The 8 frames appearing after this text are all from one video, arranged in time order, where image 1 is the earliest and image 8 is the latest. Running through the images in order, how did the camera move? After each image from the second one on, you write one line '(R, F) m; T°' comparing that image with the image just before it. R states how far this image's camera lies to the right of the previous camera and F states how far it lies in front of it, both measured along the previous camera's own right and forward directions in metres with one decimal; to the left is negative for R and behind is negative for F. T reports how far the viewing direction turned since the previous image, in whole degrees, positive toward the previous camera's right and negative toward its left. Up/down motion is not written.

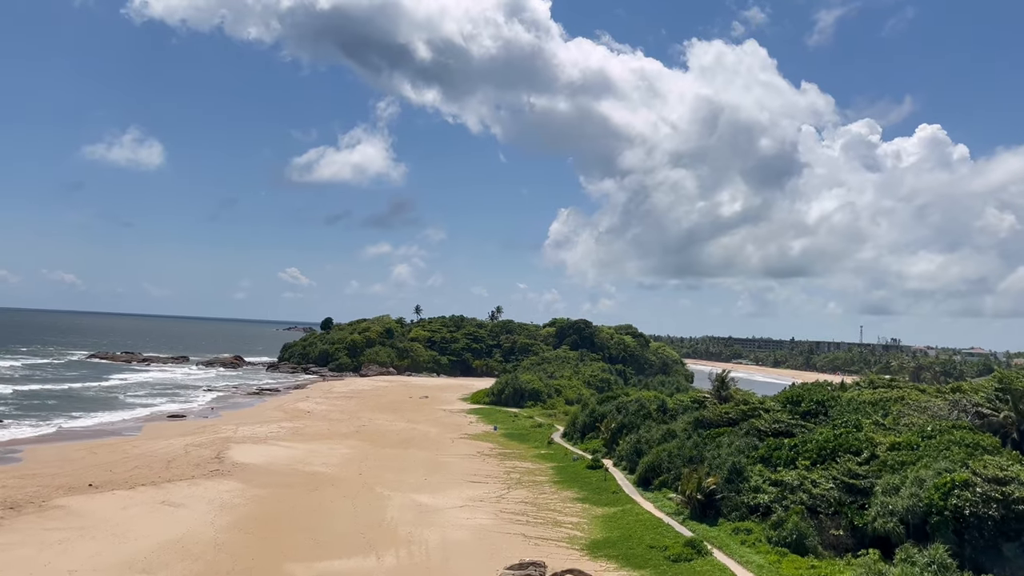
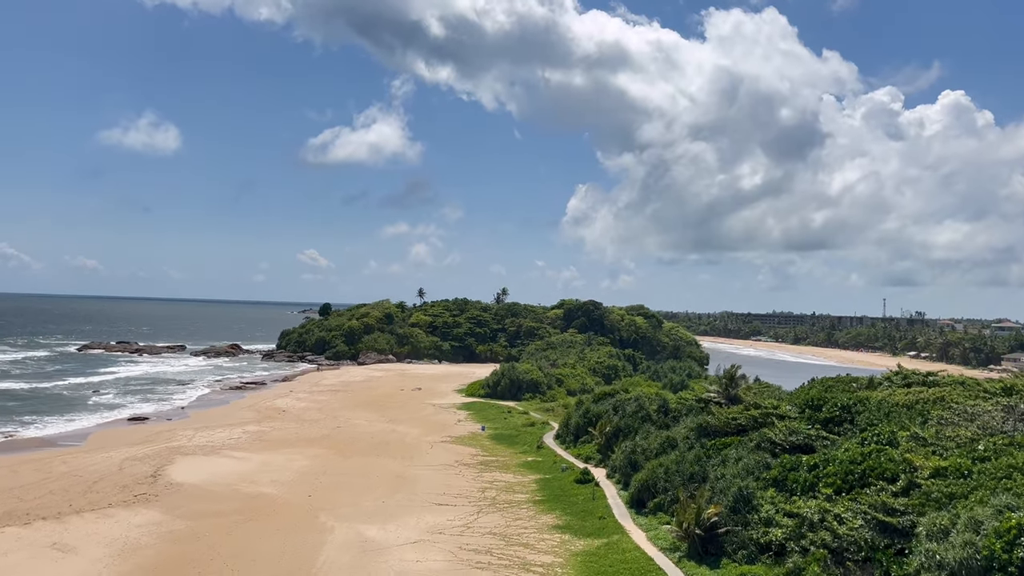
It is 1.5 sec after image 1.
(+1.5, +4.2) m; -1°
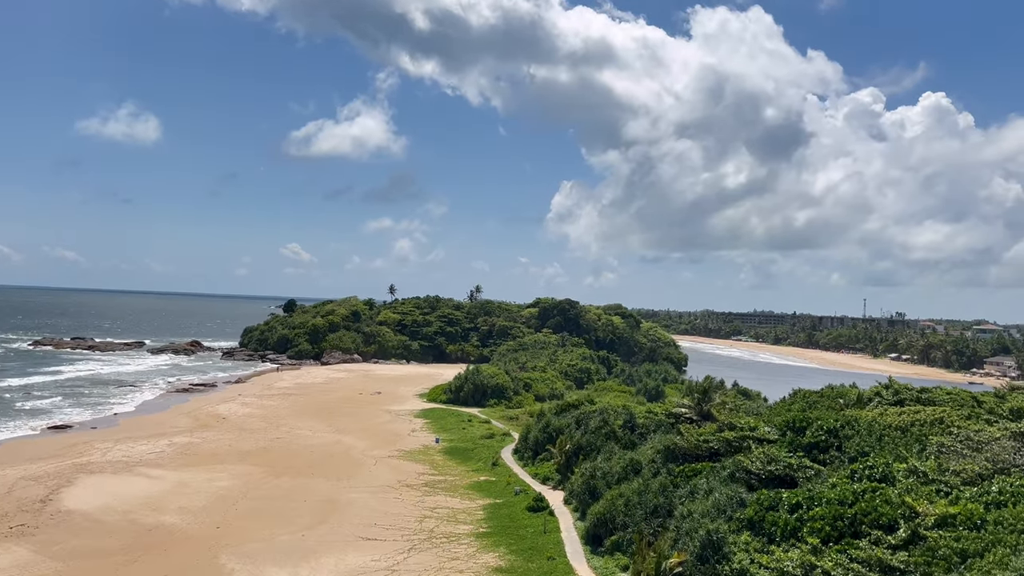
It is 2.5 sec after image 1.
(+1.1, +3.2) m; +1°
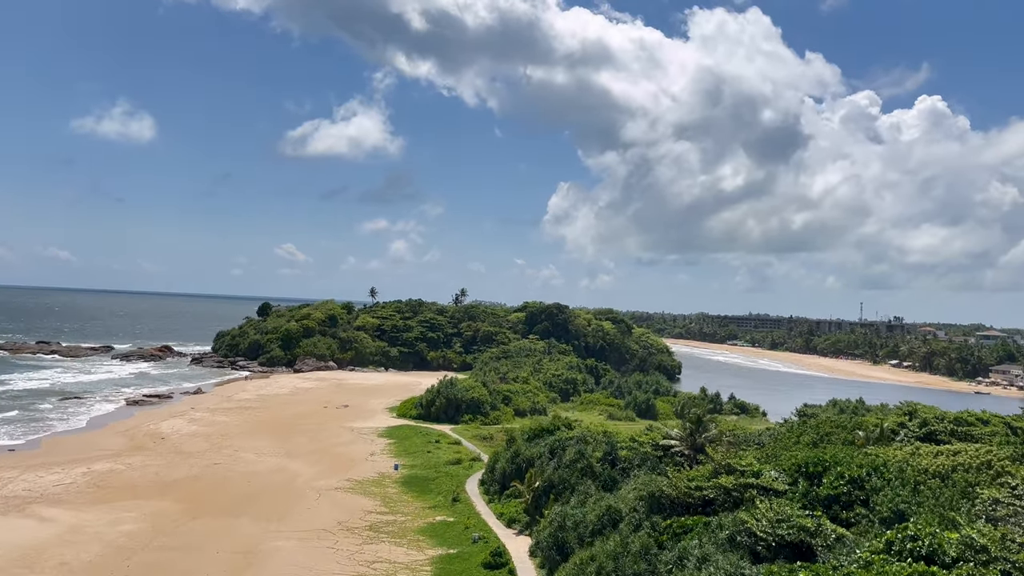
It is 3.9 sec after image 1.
(+1.0, +4.1) m; 0°
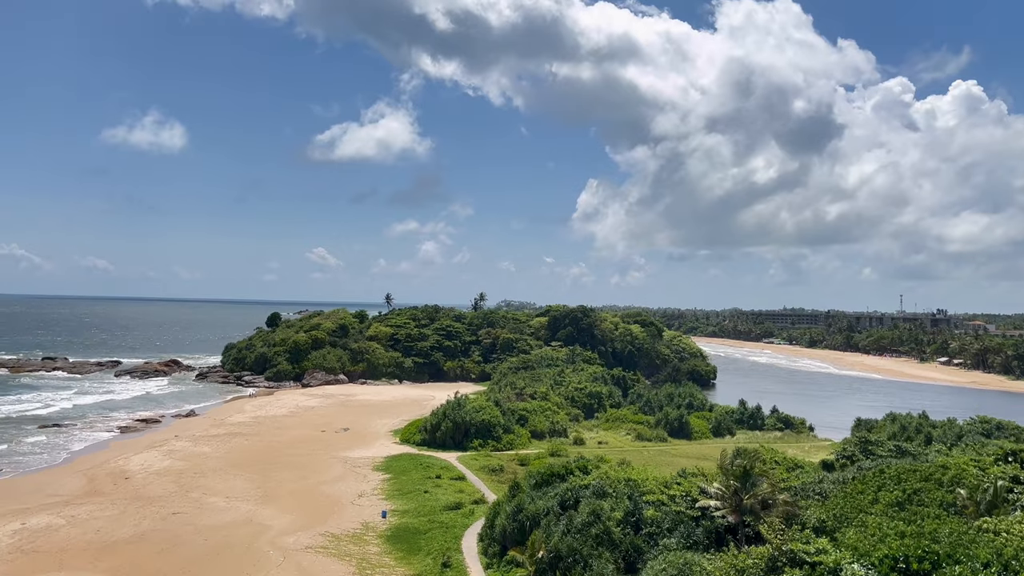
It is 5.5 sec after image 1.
(+0.9, +4.8) m; -2°
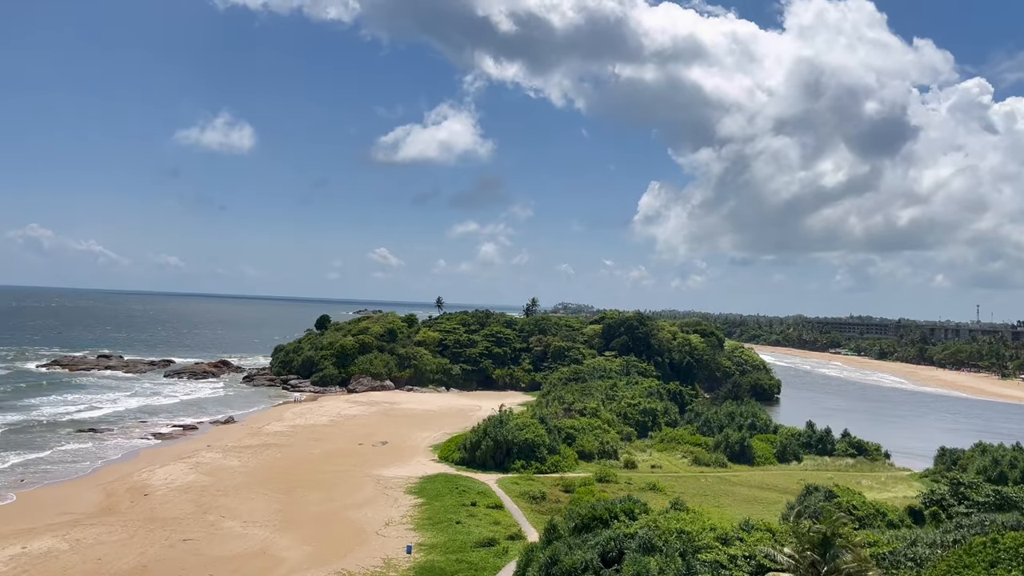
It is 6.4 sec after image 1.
(+0.5, +2.7) m; -4°
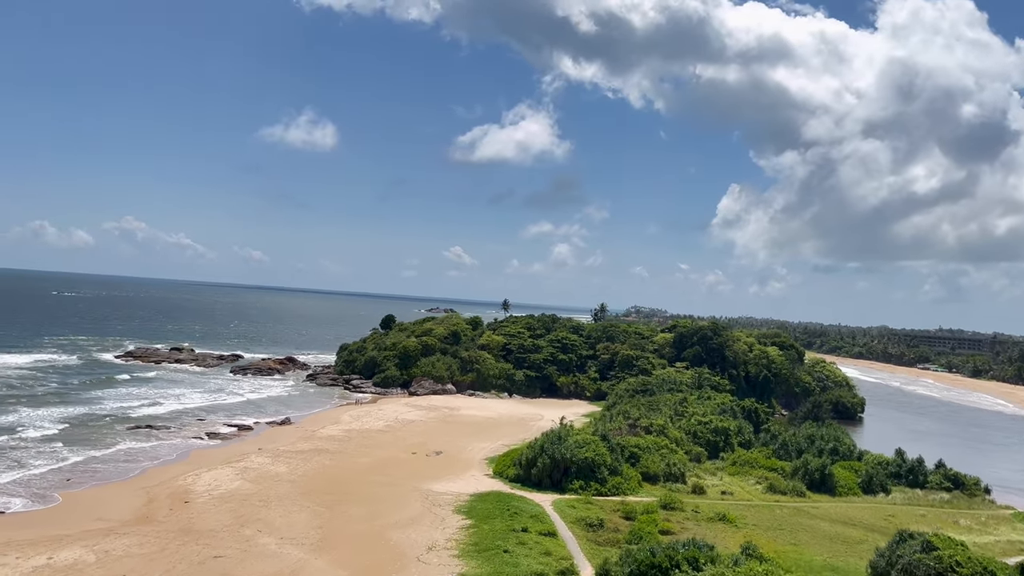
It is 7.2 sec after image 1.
(+0.4, +2.2) m; -5°
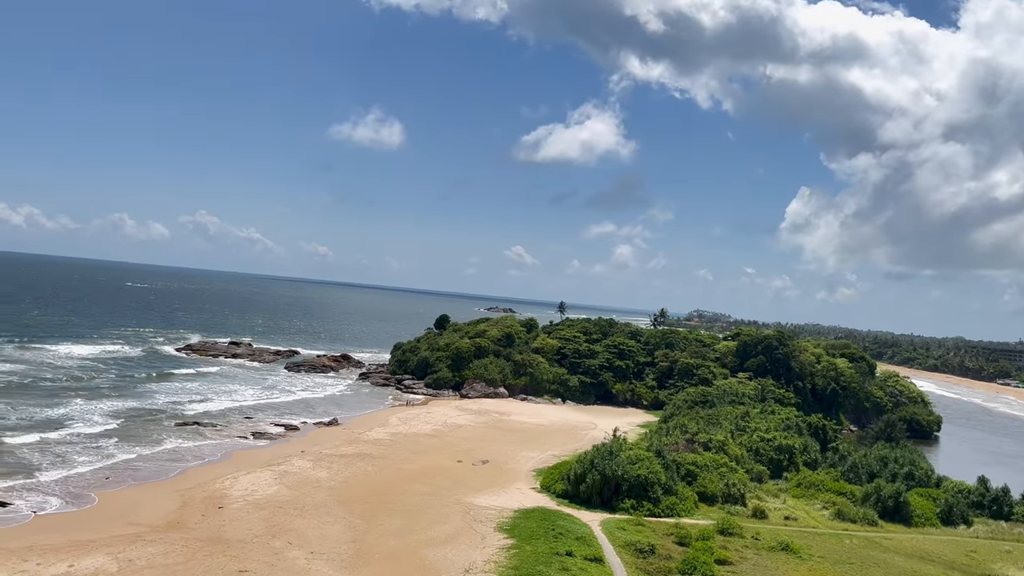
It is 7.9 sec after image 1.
(+0.4, +1.7) m; -4°
